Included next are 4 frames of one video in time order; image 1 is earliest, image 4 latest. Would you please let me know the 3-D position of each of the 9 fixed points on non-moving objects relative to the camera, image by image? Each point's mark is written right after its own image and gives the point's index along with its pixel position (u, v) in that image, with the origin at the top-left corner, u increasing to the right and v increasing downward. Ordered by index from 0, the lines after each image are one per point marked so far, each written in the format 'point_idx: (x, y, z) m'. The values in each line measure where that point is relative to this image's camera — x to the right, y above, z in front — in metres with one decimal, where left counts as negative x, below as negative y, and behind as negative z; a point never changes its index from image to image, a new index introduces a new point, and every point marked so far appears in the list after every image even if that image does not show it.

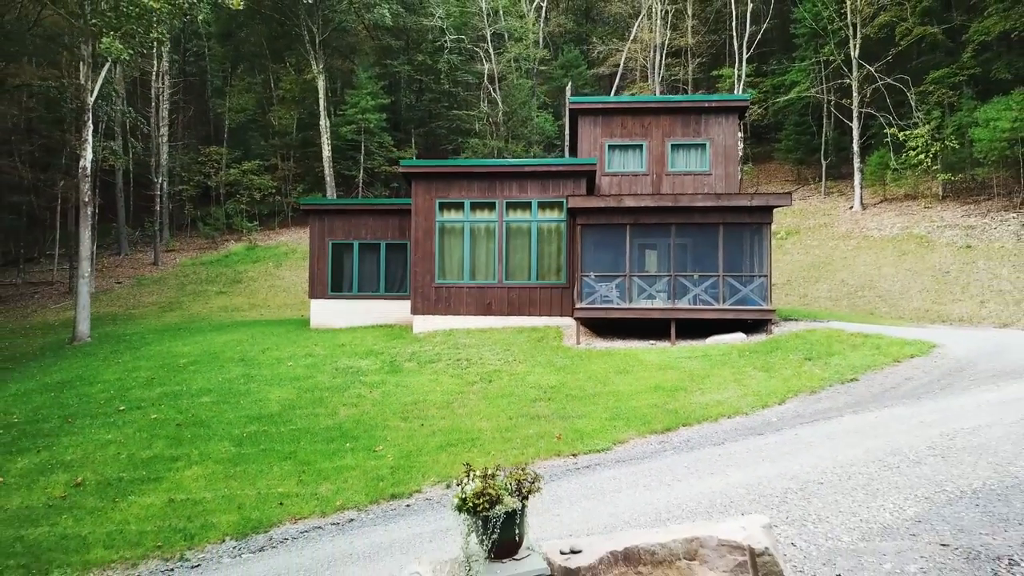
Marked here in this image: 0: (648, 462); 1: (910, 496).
0: (+2.0, -2.5, +11.7) m
1: (+4.8, -2.5, +9.8) m
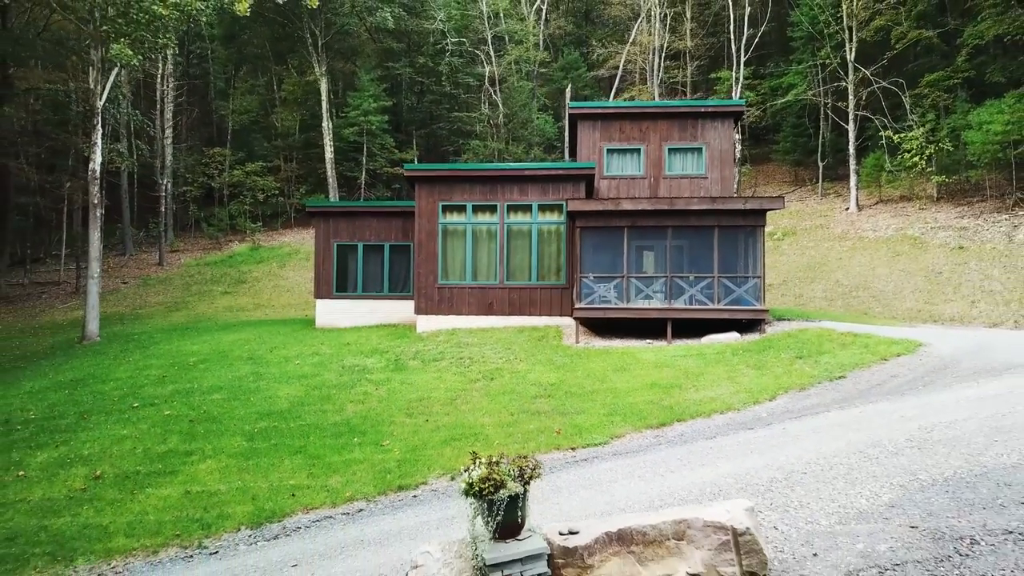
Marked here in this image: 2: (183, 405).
0: (+2.0, -2.5, +12.4) m
1: (+4.8, -2.5, +10.5) m
2: (-6.7, -2.4, +16.6) m
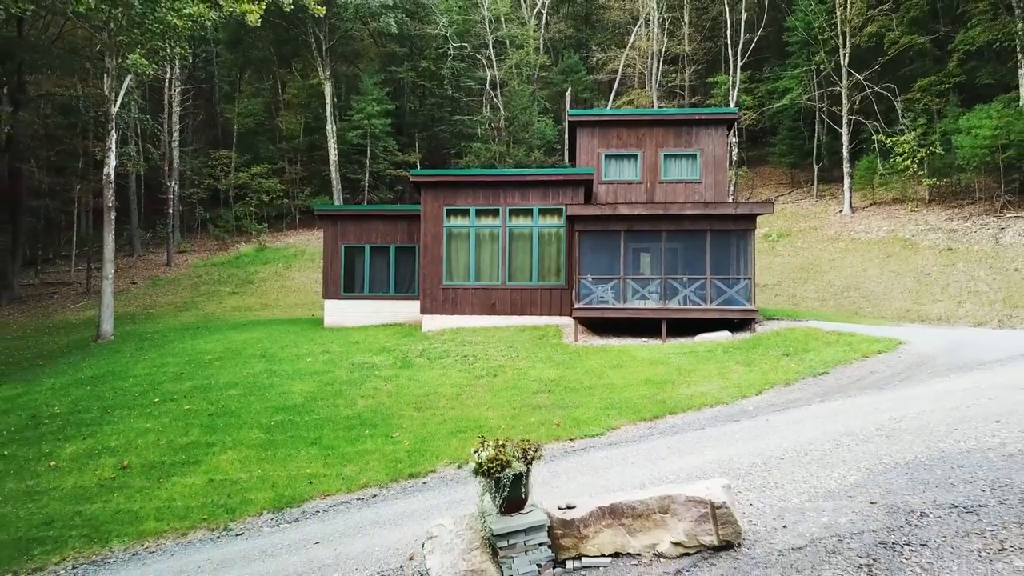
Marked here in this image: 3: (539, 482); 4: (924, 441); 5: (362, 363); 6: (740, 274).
0: (+2.0, -2.6, +13.5) m
1: (+4.9, -2.5, +11.6) m
2: (-6.7, -2.4, +17.7) m
3: (+0.4, -2.7, +11.5) m
4: (+6.2, -2.3, +12.4) m
5: (-3.6, -1.8, +19.9) m
6: (+5.4, +0.3, +19.4) m
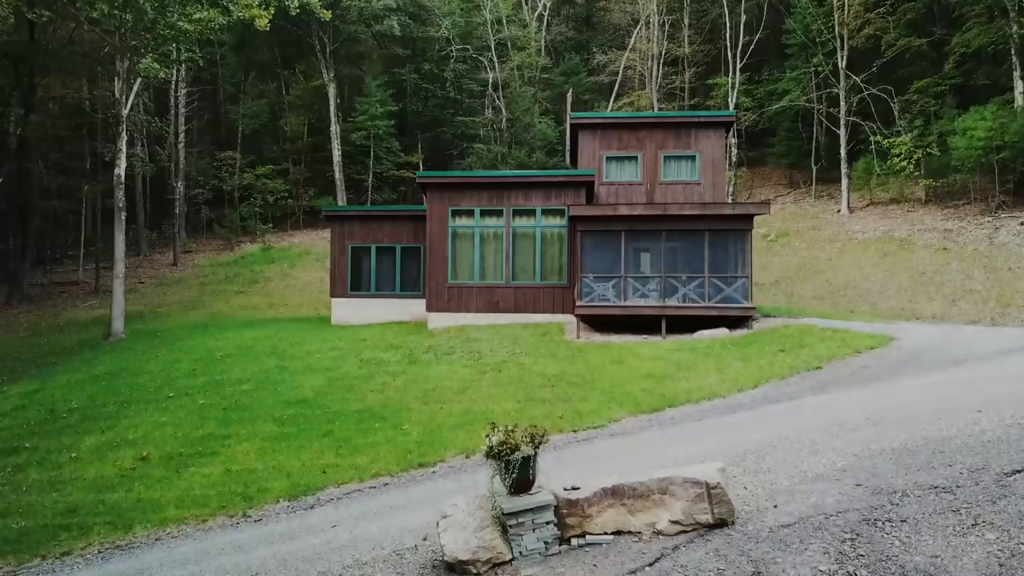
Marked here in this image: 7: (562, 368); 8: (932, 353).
0: (+2.2, -2.5, +14.3) m
1: (+5.0, -2.5, +12.3) m
2: (-6.6, -2.4, +18.4) m
3: (+0.5, -2.7, +12.2) m
4: (+6.3, -2.3, +13.1) m
5: (-3.5, -1.8, +20.6) m
6: (+5.5, +0.4, +20.1) m
7: (+1.2, -1.8, +18.9) m
8: (+10.0, -1.5, +19.5) m
